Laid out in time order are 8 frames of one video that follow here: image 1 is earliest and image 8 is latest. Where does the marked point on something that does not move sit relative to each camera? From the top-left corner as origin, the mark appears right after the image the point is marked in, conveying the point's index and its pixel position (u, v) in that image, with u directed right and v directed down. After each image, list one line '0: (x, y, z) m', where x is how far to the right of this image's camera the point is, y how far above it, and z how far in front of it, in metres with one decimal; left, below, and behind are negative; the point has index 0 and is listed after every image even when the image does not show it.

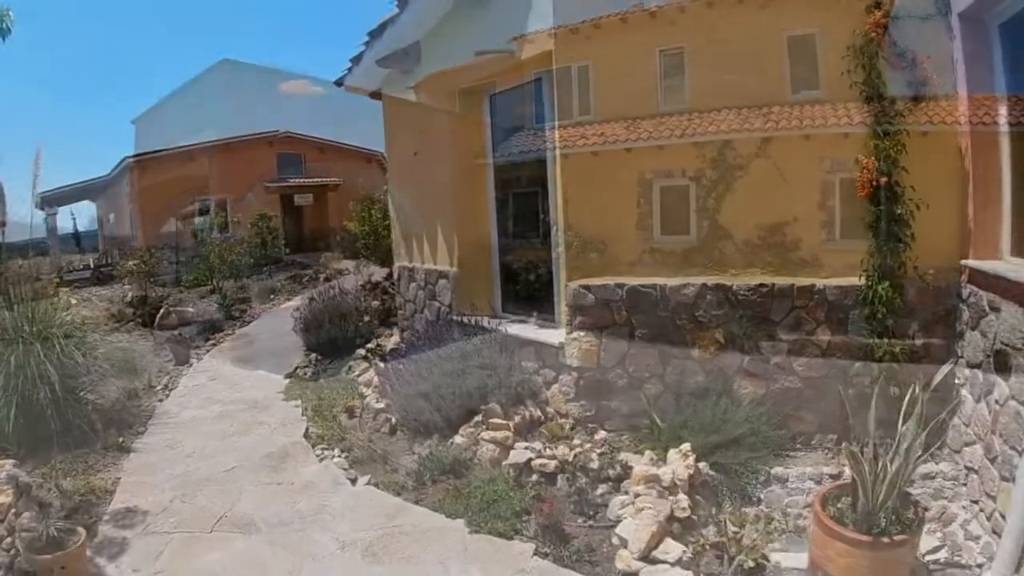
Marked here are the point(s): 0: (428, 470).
0: (-0.5, -1.1, +4.6) m
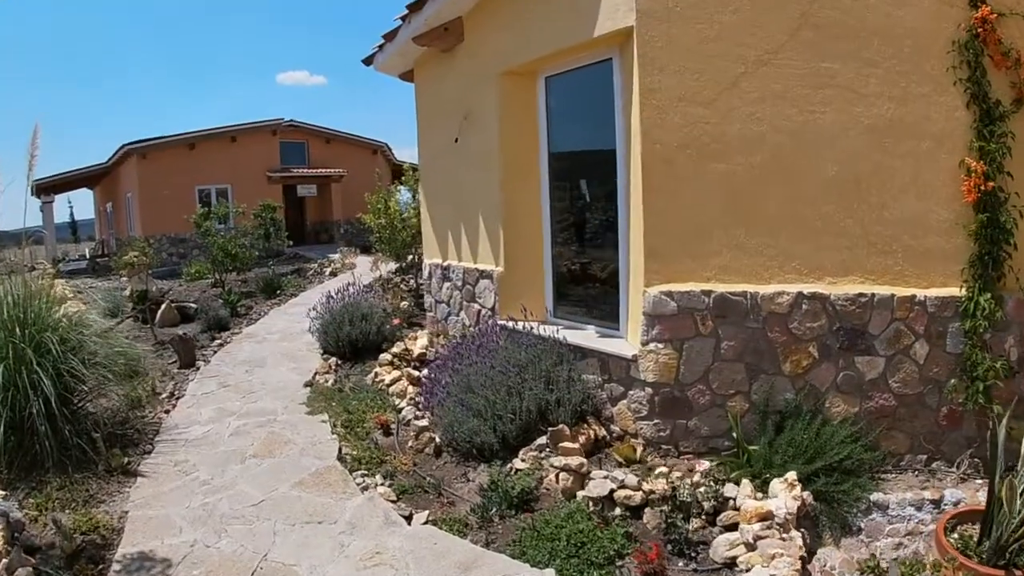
0: (-0.1, -1.1, +3.9) m
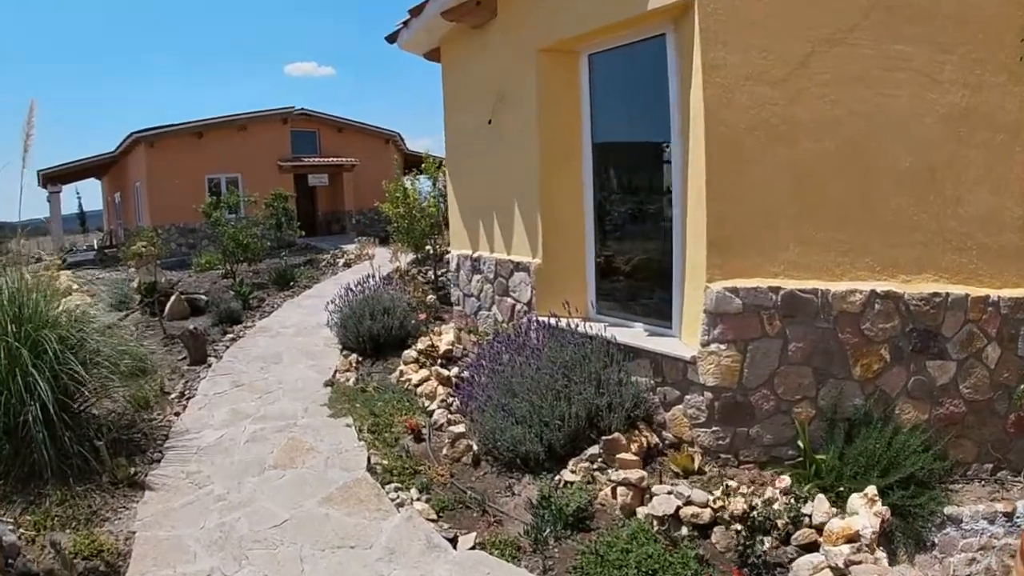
0: (+0.2, -1.0, +3.5) m
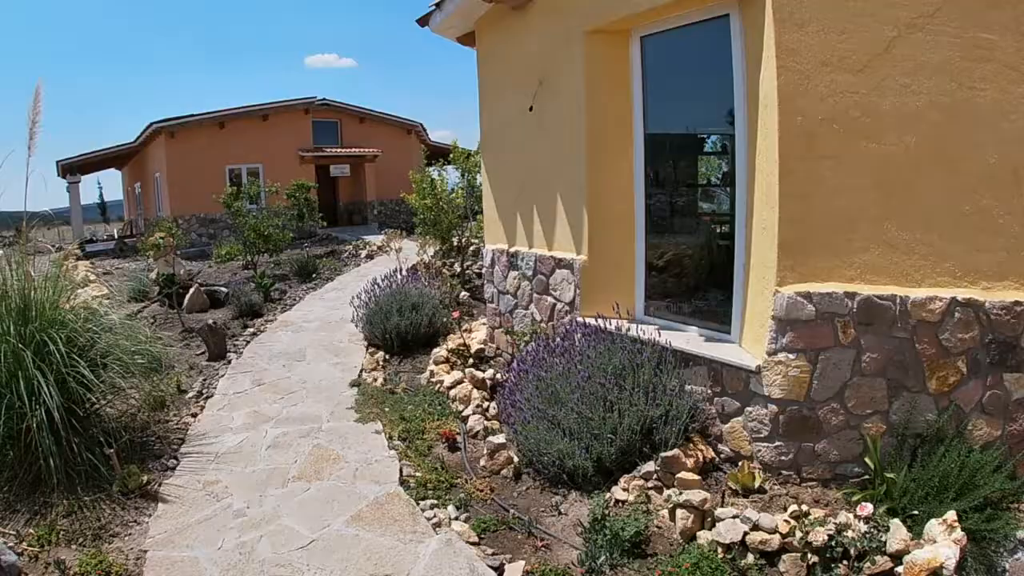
0: (+0.4, -1.1, +3.1) m
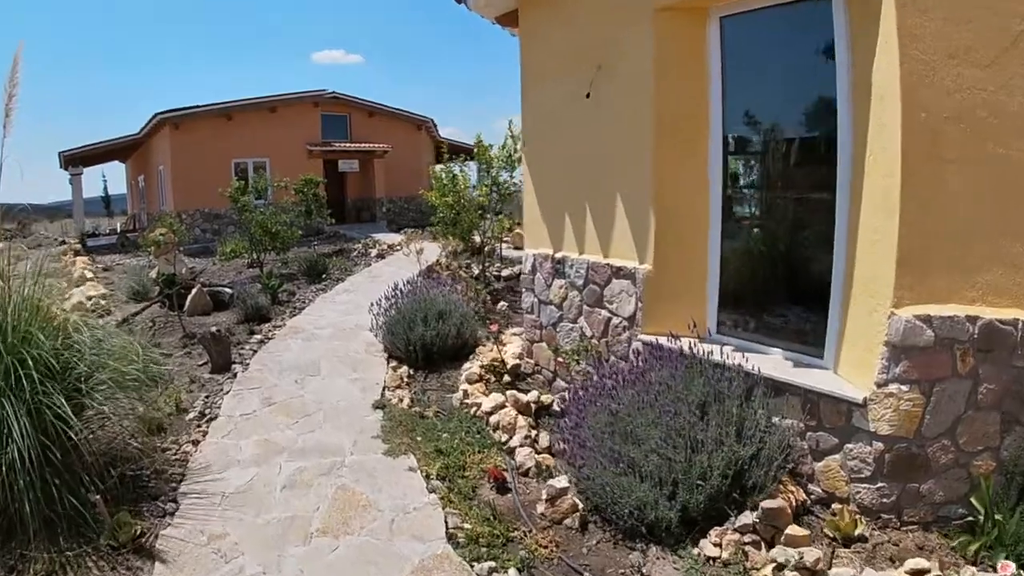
0: (+0.6, -1.1, +2.5) m
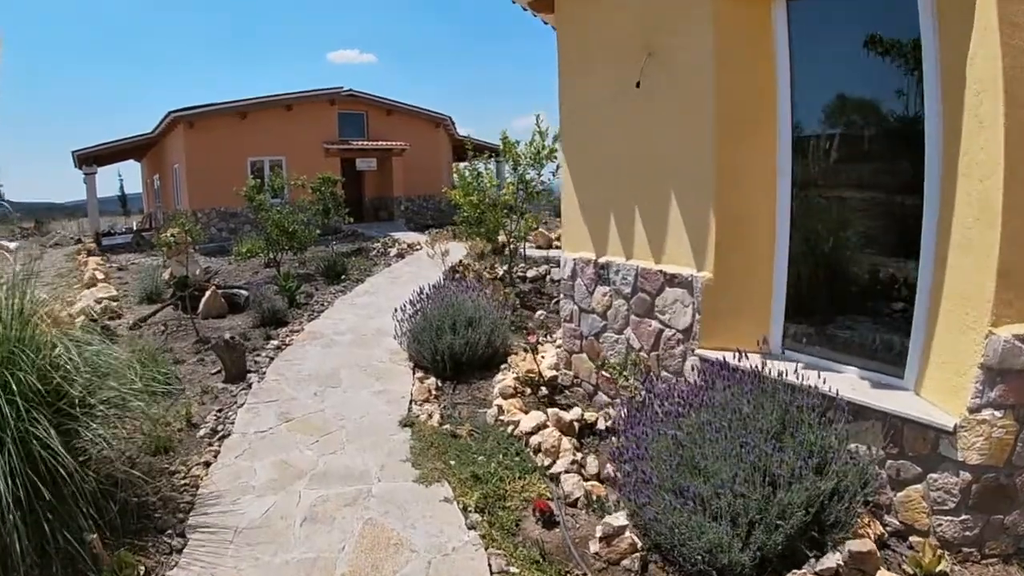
0: (+0.8, -1.2, +2.1) m
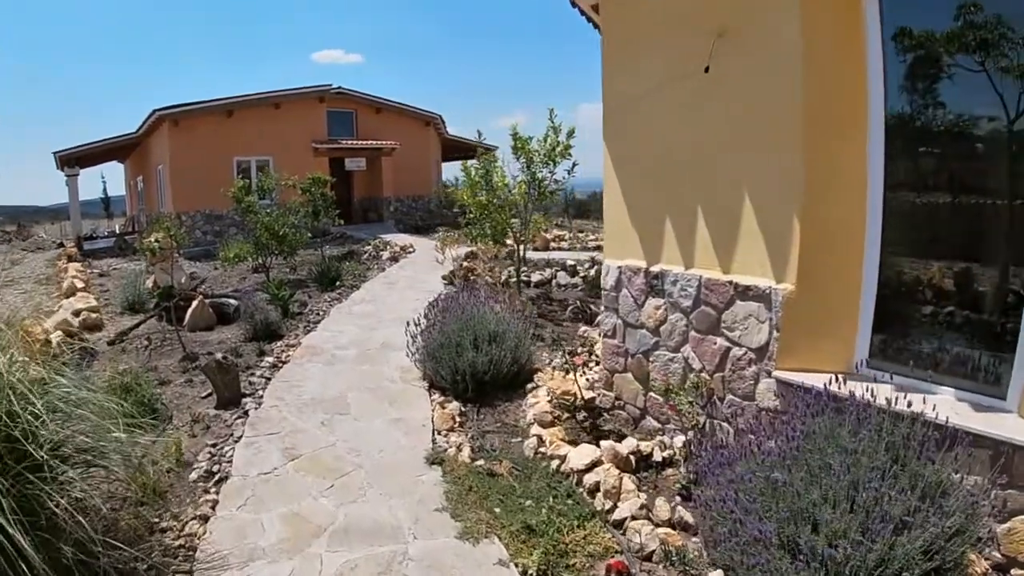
0: (+1.1, -1.2, +1.5) m
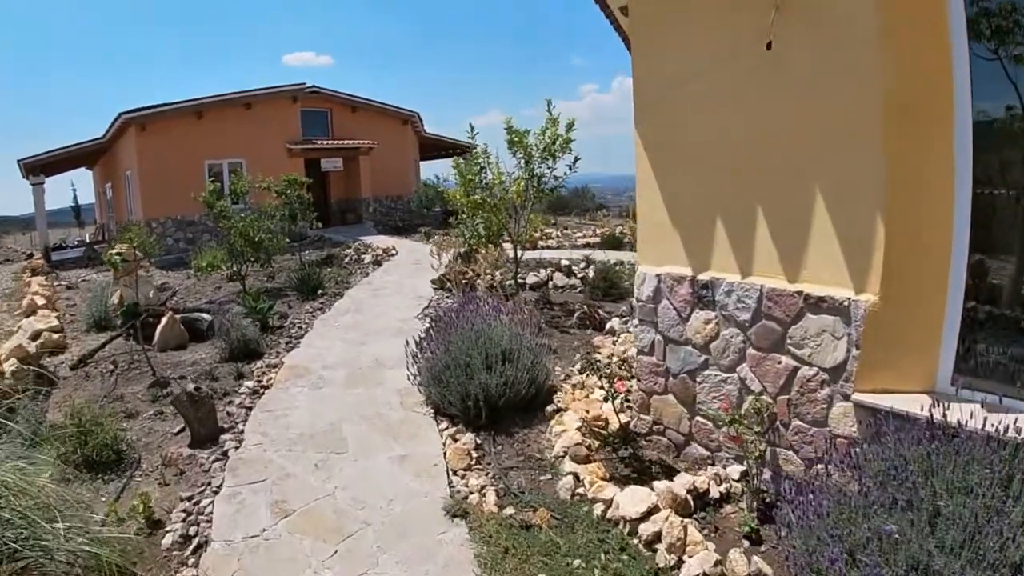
0: (+1.3, -1.3, +1.0) m
